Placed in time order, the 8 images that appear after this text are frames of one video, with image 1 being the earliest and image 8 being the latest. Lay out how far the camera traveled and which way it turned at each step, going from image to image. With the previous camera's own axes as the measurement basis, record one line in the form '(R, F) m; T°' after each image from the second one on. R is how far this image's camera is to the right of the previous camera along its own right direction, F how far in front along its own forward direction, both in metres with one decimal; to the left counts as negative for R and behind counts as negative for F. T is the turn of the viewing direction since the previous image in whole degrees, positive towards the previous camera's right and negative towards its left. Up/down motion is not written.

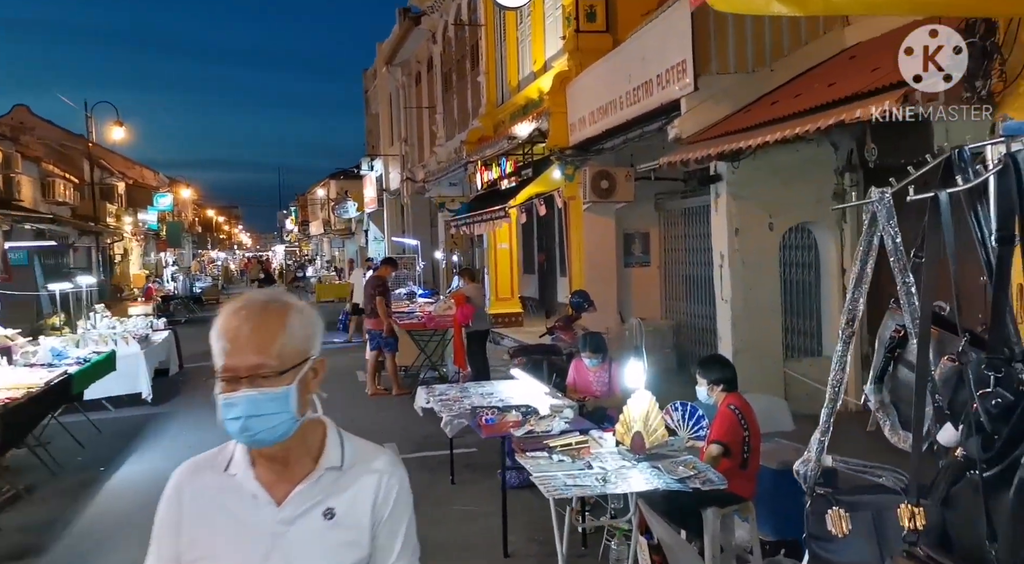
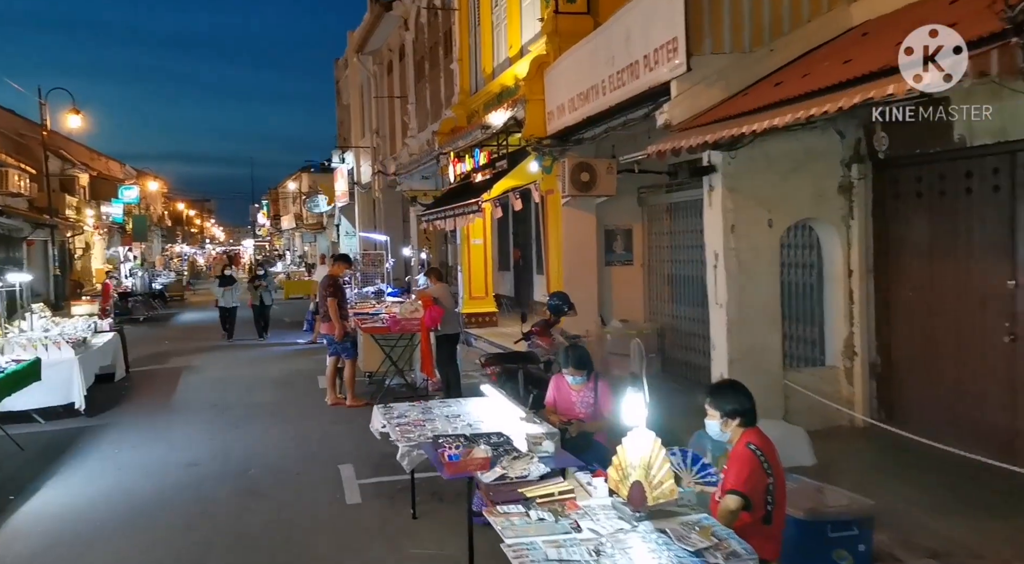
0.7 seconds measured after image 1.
(0.0, +0.8) m; +2°
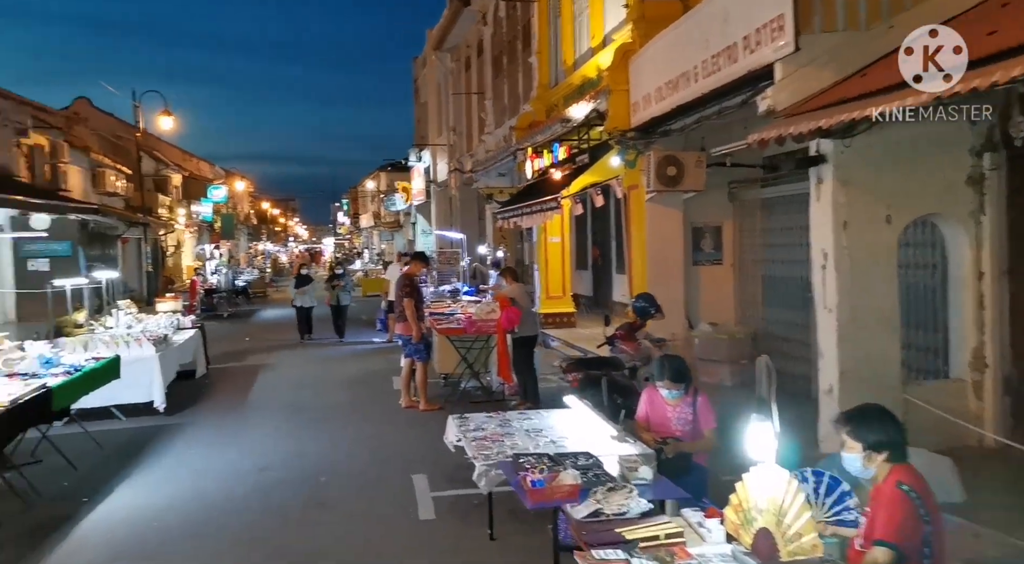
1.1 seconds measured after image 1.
(-0.1, +0.5) m; -5°
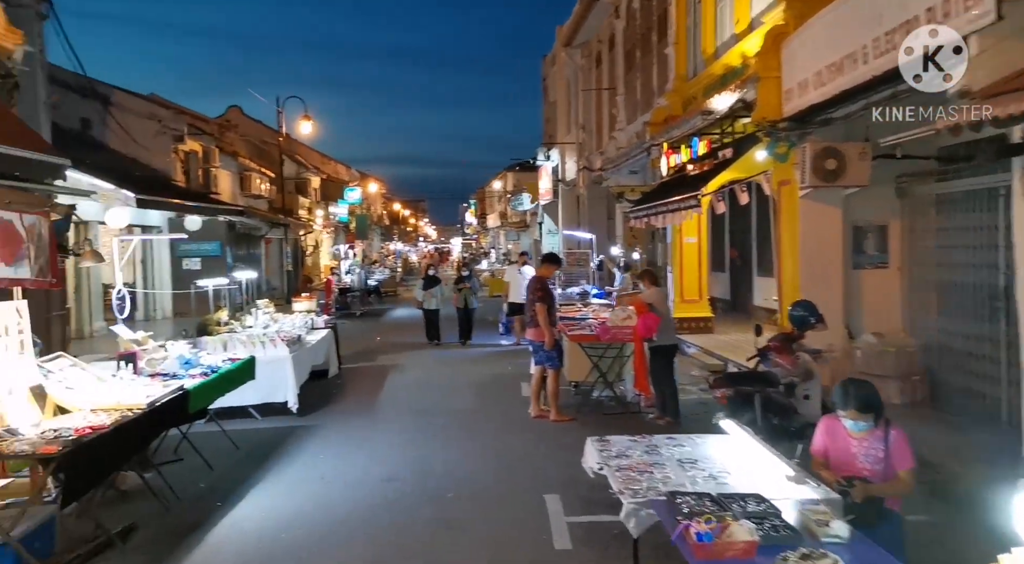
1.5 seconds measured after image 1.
(-0.1, +0.5) m; -9°
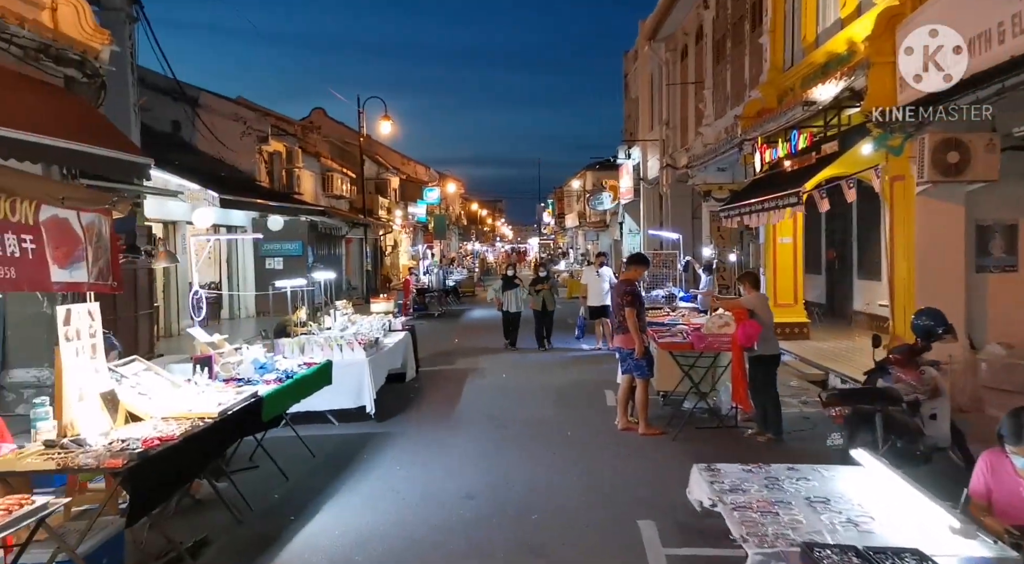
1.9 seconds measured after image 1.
(-0.1, +0.5) m; -5°
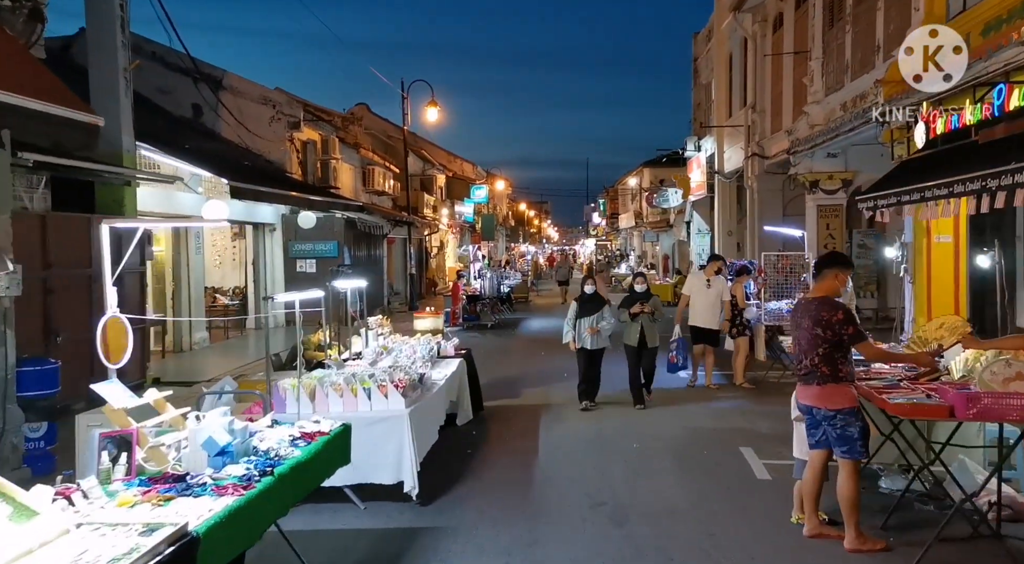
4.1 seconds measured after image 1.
(-0.5, +3.0) m; -3°
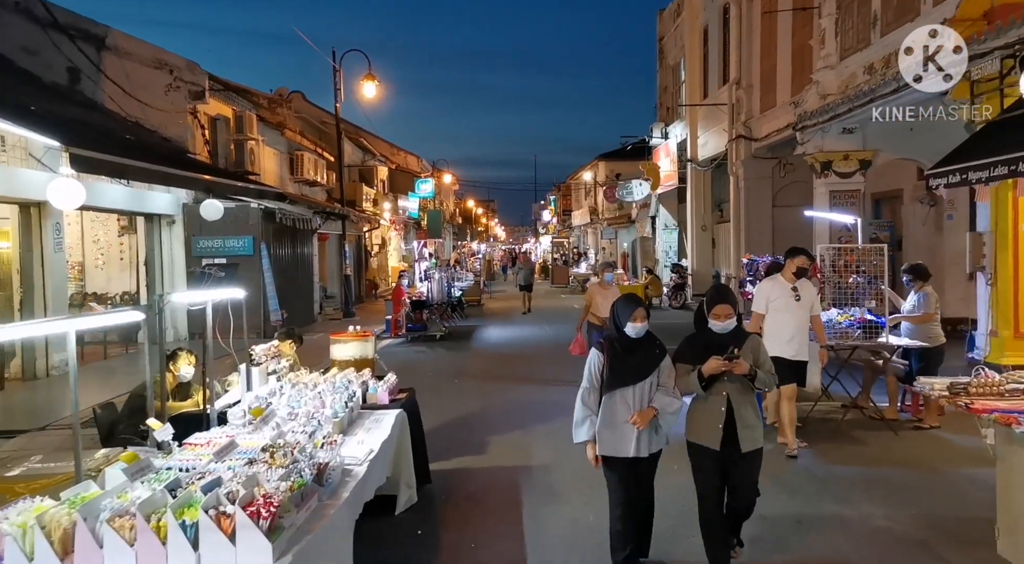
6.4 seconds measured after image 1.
(-0.1, +3.1) m; +4°
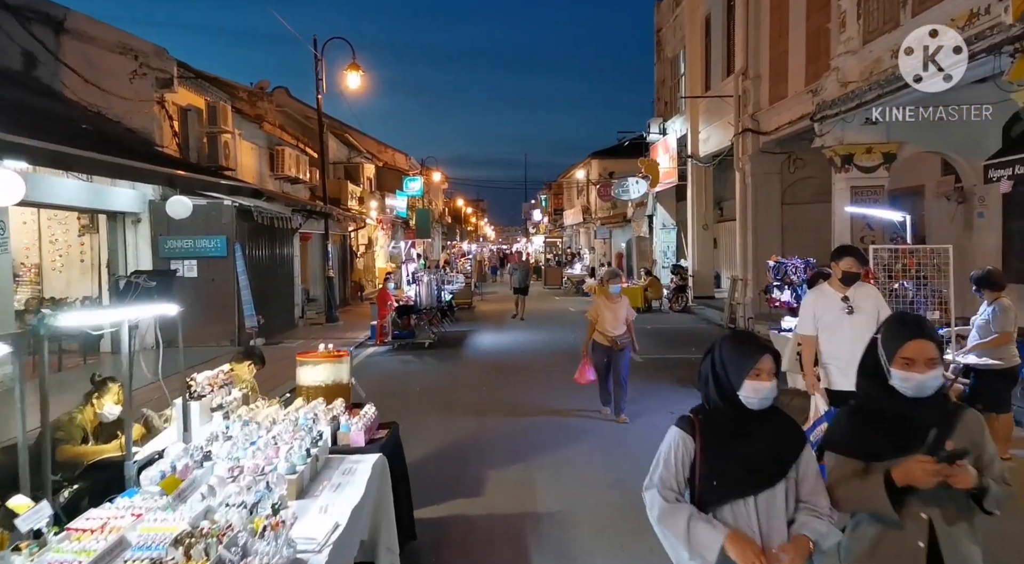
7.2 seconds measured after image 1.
(-0.1, +1.1) m; +1°
